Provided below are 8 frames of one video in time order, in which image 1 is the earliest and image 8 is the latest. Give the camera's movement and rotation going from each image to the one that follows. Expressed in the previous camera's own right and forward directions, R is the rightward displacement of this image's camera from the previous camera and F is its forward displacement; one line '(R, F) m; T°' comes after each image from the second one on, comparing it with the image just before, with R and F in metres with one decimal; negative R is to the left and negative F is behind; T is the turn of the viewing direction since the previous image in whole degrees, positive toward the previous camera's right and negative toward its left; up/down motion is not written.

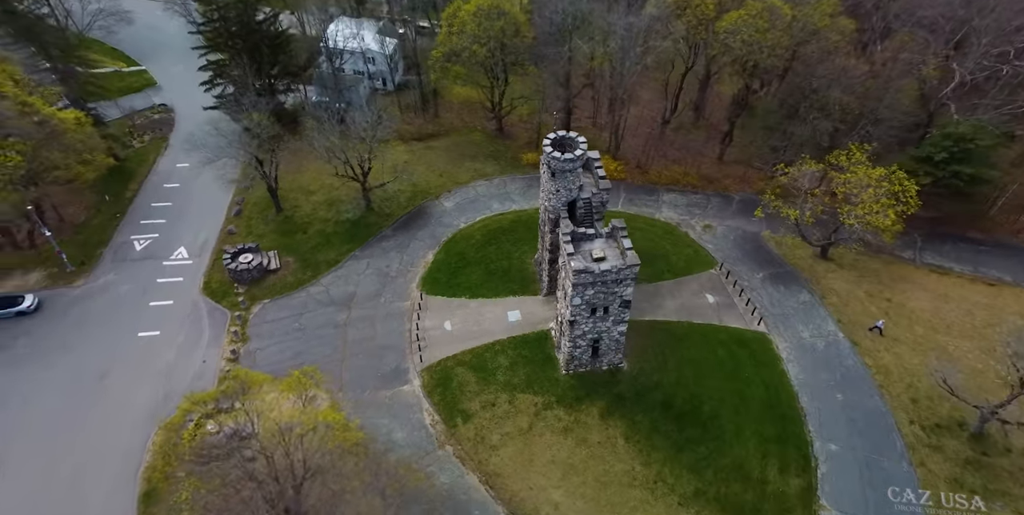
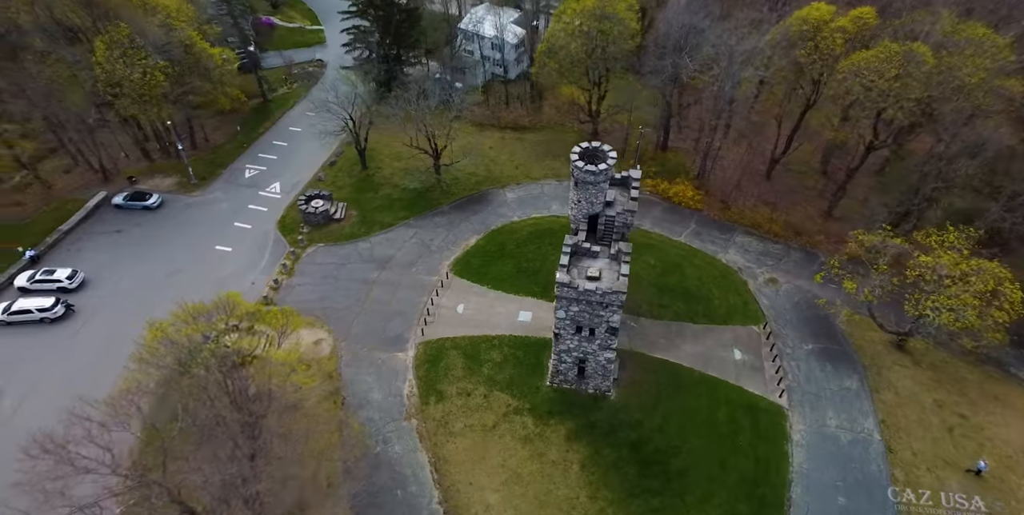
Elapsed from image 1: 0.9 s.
(+5.8, +1.1) m; -13°
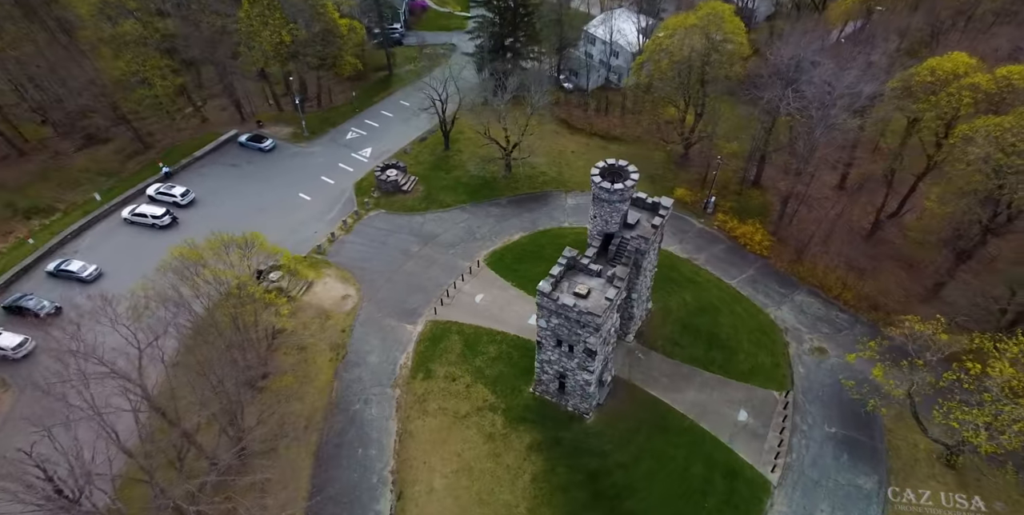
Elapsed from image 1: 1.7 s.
(+5.4, +0.5) m; -12°
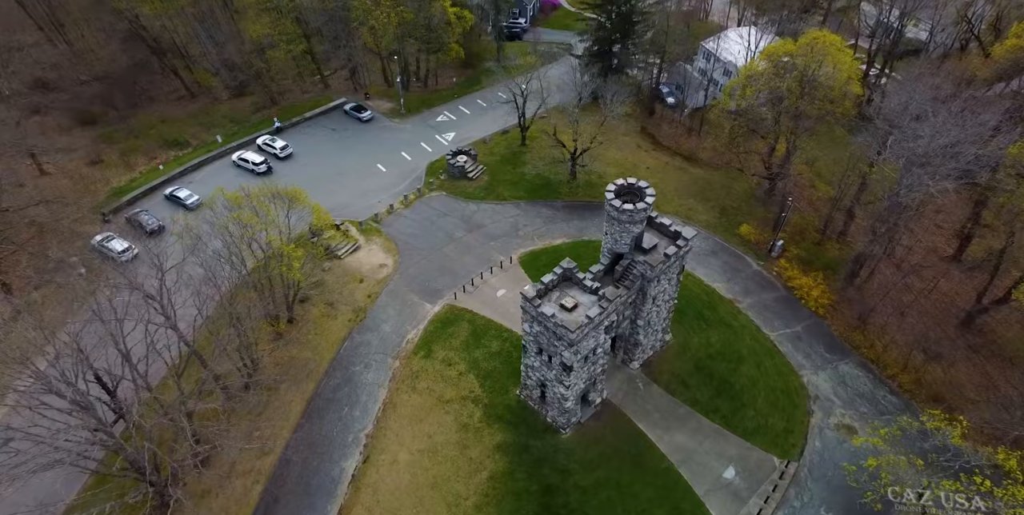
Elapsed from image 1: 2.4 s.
(+4.8, +0.3) m; -11°
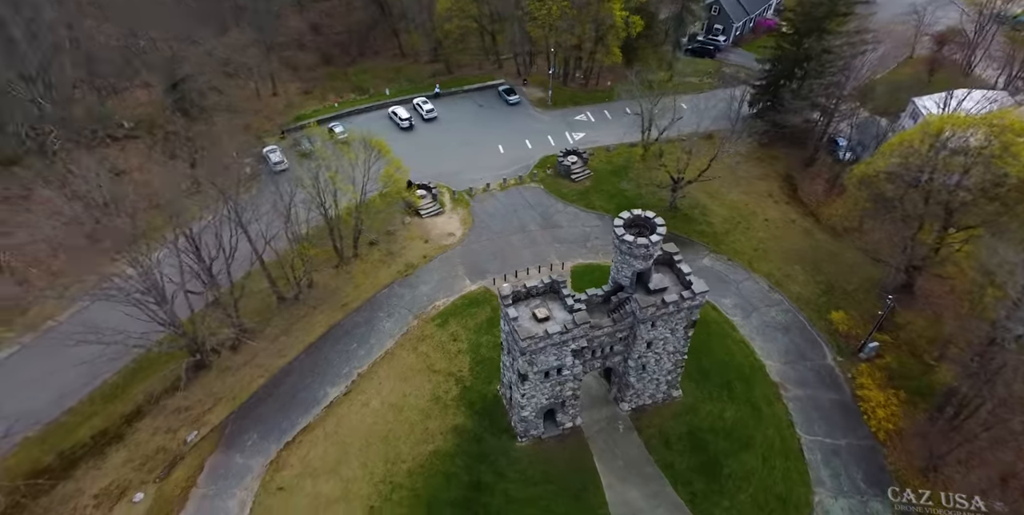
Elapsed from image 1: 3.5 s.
(+7.4, +0.8) m; -17°
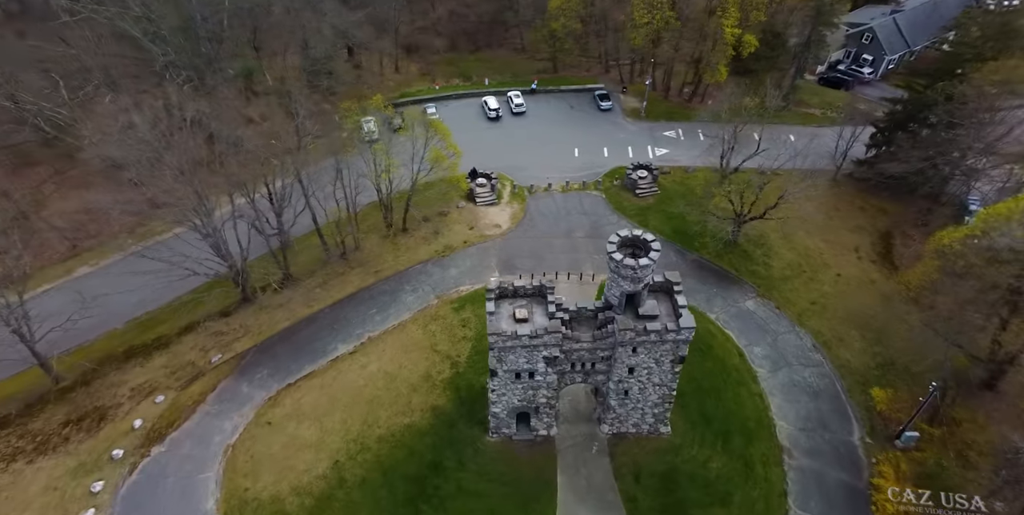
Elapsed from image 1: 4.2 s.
(+4.8, +0.3) m; -11°
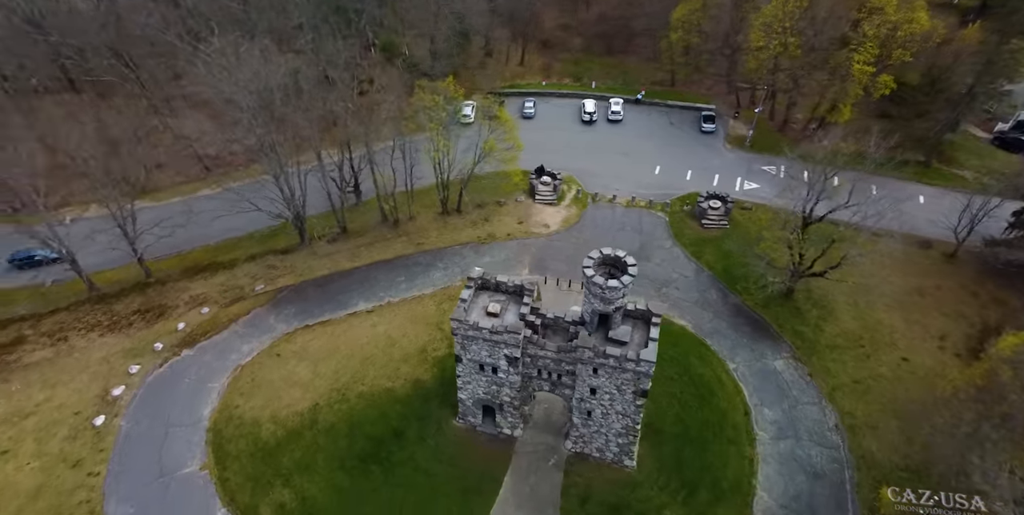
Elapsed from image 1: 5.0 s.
(+5.5, +0.1) m; -12°
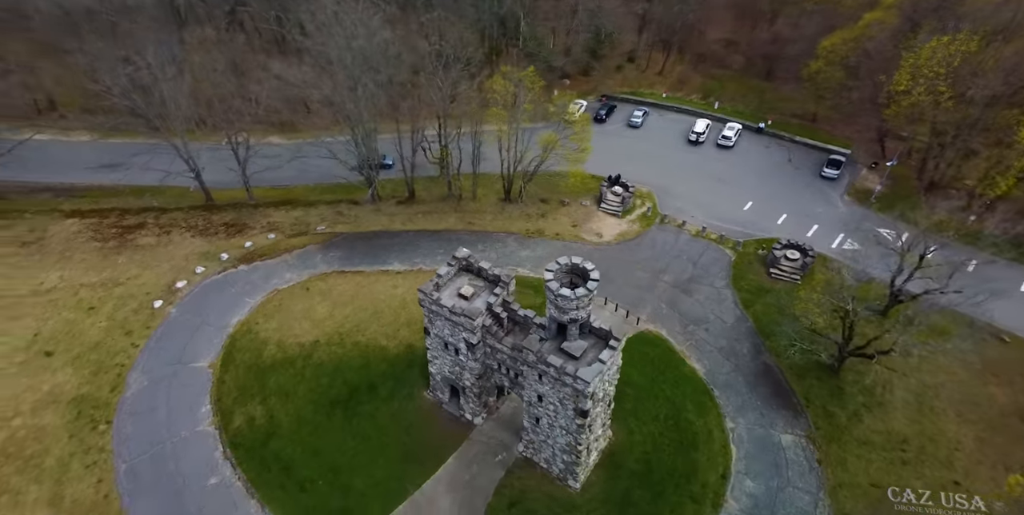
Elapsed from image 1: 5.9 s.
(+6.3, +0.2) m; -13°
